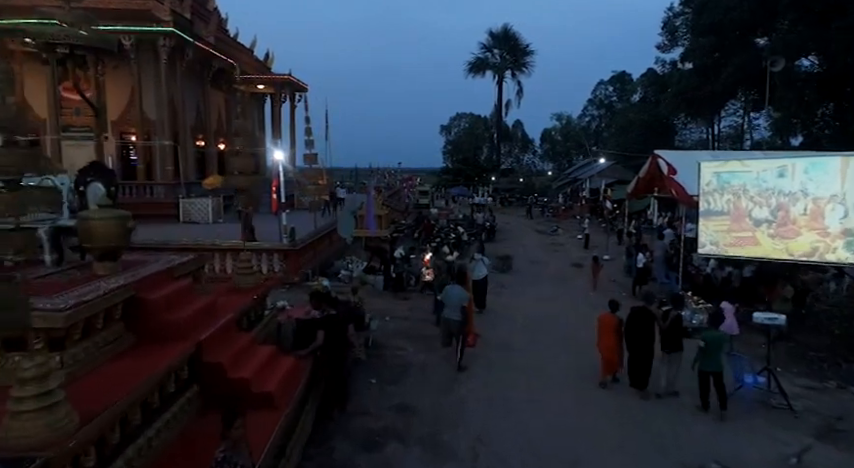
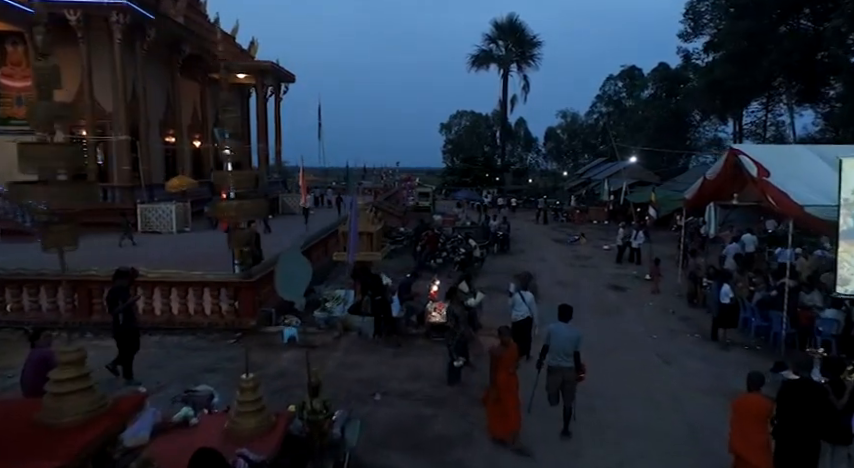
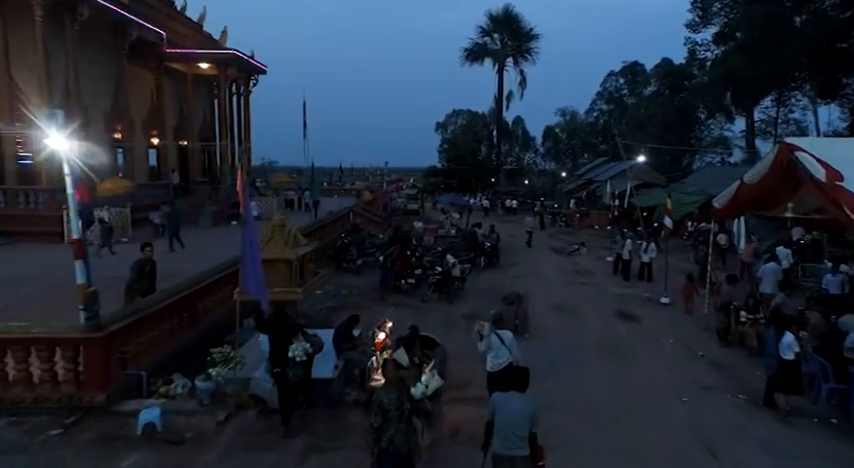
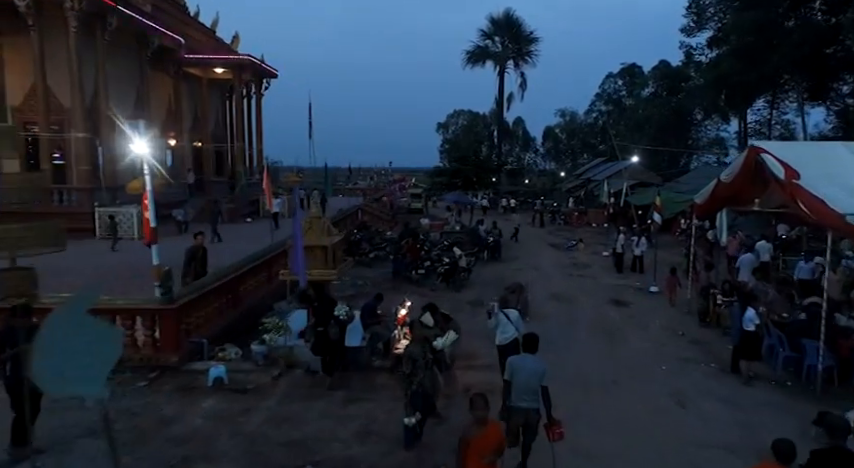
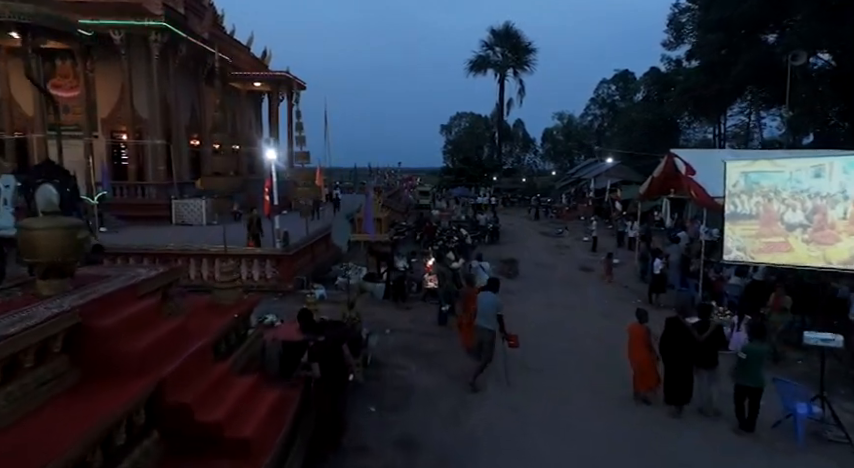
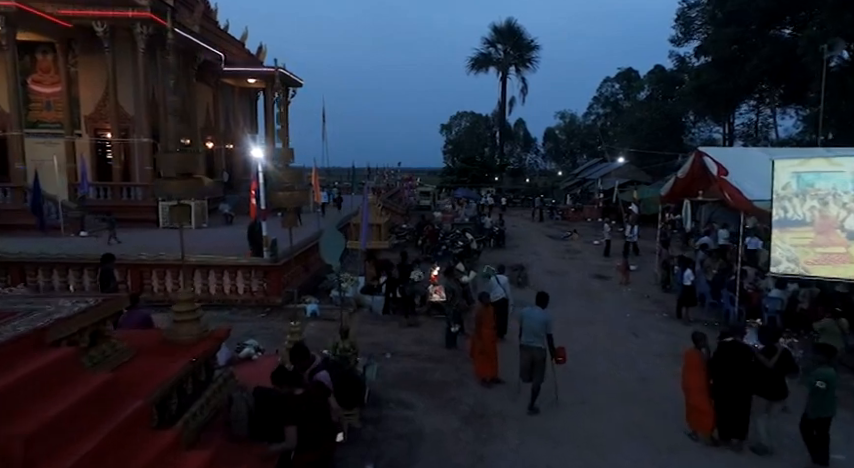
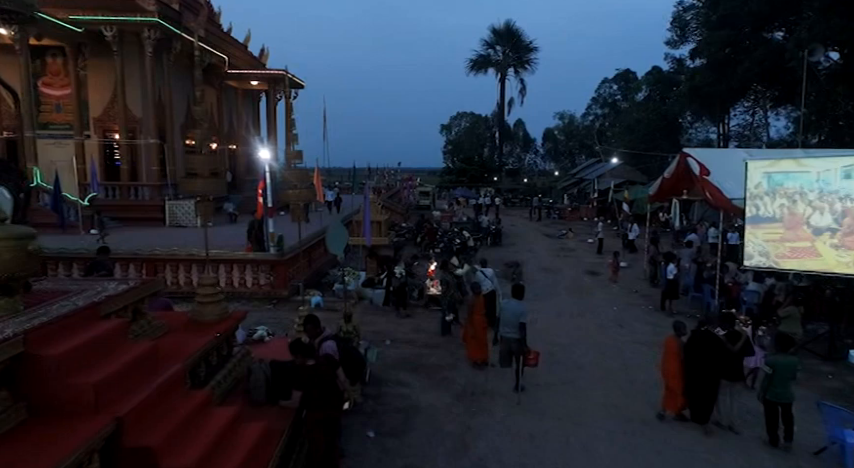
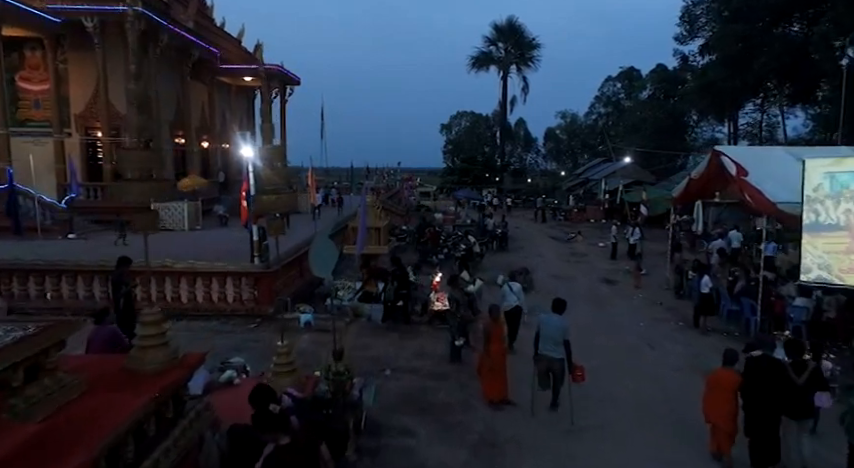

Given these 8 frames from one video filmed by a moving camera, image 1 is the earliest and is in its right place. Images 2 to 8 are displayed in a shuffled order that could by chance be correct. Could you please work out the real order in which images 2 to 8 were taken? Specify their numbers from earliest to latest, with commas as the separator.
5, 7, 6, 8, 2, 4, 3
